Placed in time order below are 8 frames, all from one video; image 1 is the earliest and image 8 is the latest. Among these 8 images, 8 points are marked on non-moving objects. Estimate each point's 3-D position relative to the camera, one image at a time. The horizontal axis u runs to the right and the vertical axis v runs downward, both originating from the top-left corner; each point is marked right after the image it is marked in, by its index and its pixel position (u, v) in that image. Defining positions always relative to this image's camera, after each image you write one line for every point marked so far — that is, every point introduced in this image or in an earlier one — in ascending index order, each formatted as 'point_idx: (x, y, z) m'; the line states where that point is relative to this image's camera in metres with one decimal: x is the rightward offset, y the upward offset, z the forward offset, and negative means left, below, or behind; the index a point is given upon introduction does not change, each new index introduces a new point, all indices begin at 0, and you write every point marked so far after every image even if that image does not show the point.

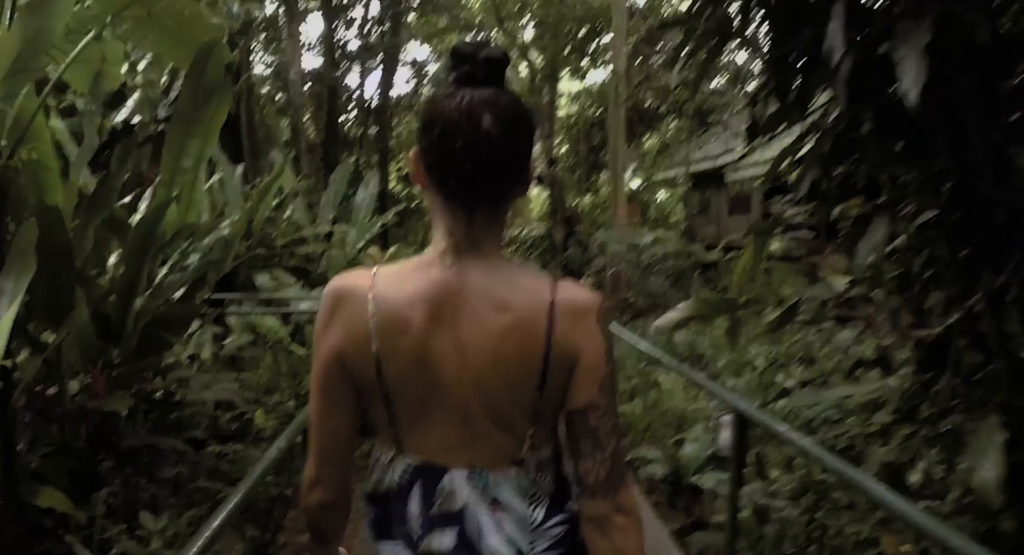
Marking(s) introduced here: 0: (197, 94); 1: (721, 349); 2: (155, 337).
0: (-1.4, +0.9, +3.2) m
1: (+2.0, -0.7, +6.6) m
2: (-1.7, -0.3, +3.2) m
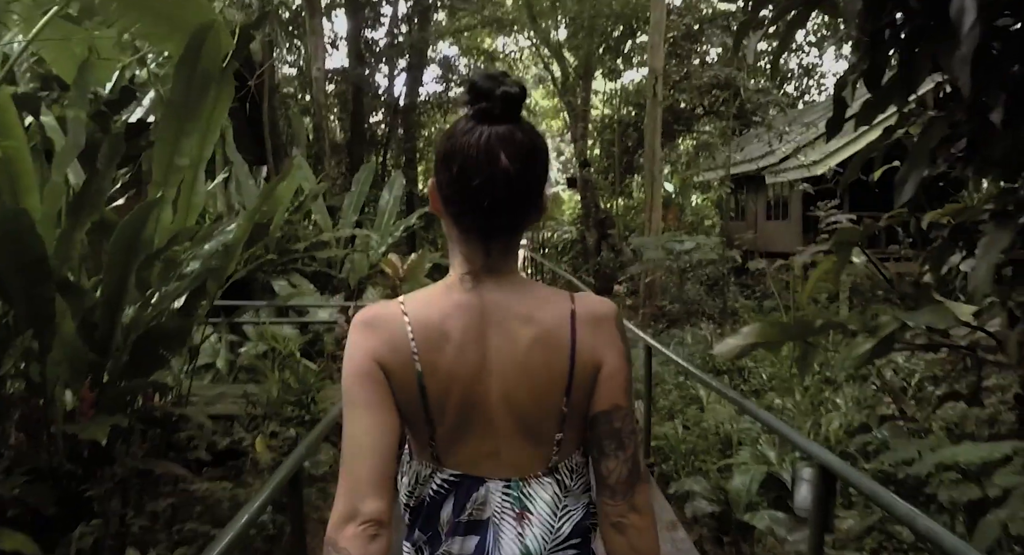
0: (-1.3, +0.8, +2.9) m
1: (+2.2, -0.8, +6.1) m
2: (-1.5, -0.3, +2.9) m
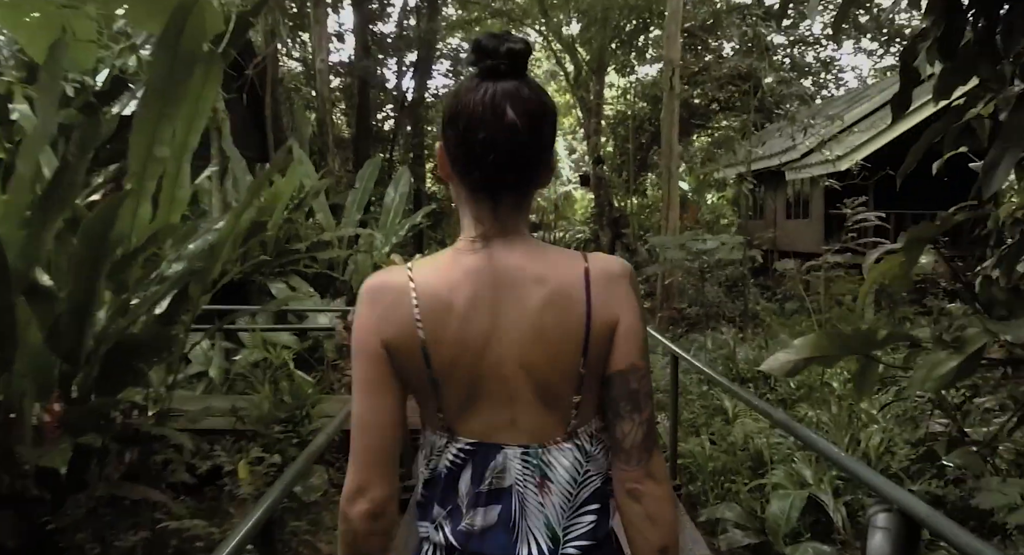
0: (-1.3, +0.8, +2.6) m
1: (+2.3, -0.8, +5.8) m
2: (-1.5, -0.3, +2.7) m
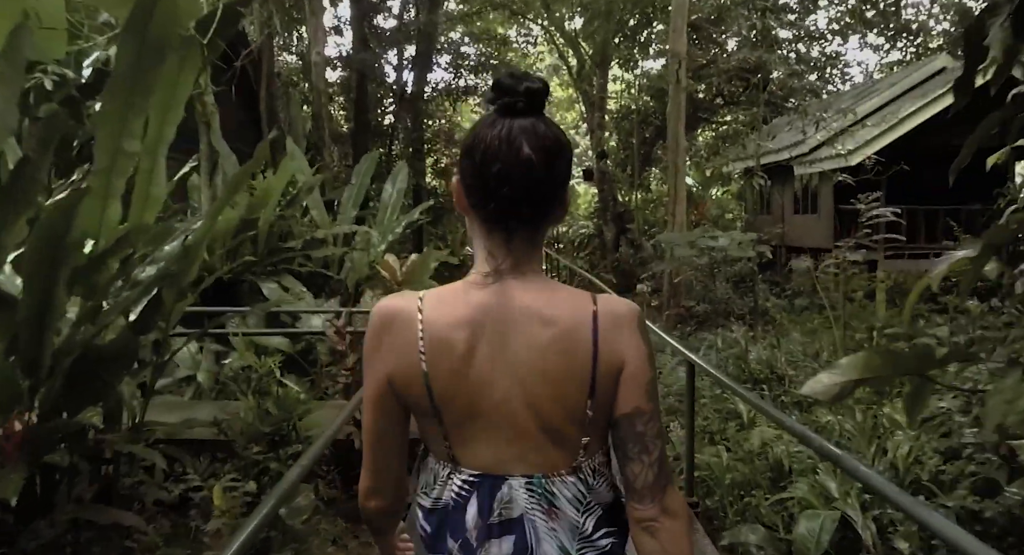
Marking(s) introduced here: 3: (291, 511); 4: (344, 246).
0: (-1.2, +0.8, +2.4) m
1: (+2.4, -0.8, +5.6) m
2: (-1.5, -0.4, +2.4) m
3: (-1.0, -1.0, +3.0) m
4: (-1.3, +0.3, +5.5) m
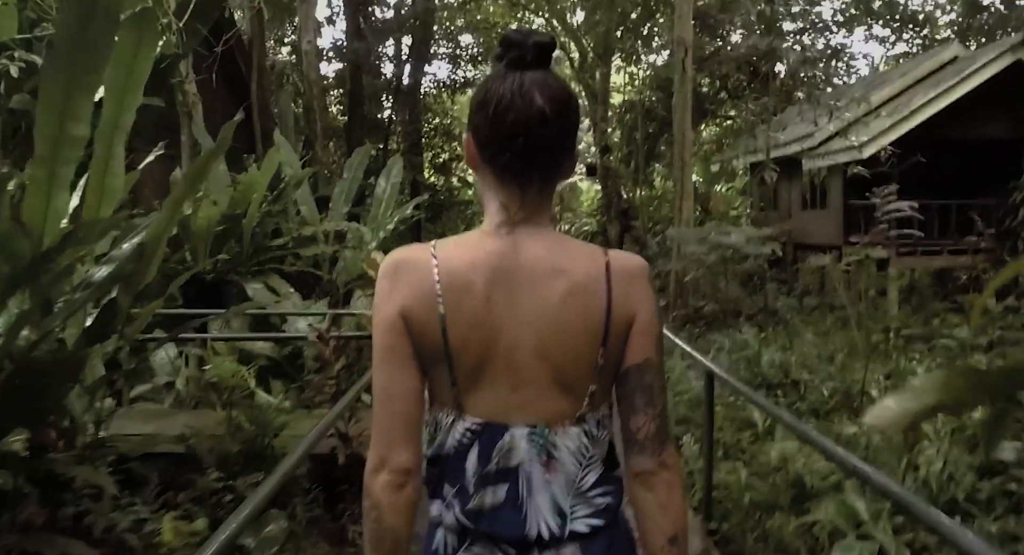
0: (-1.3, +0.8, +2.1) m
1: (+2.4, -0.8, +5.3) m
2: (-1.5, -0.4, +2.2) m
3: (-1.0, -1.0, +2.8) m
4: (-1.3, +0.3, +5.2) m
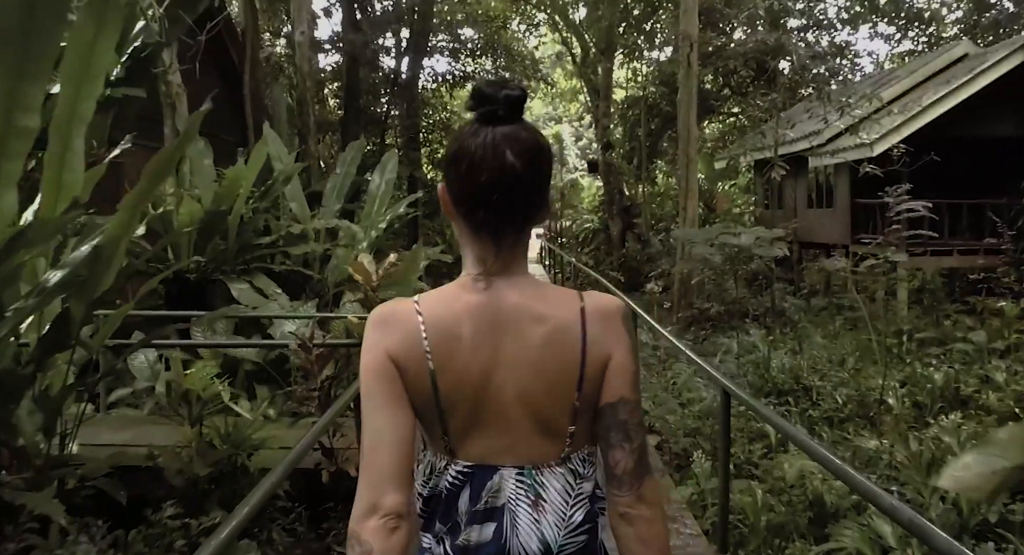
0: (-1.3, +0.8, +1.8) m
1: (+2.4, -0.8, +5.0) m
2: (-1.5, -0.4, +1.9) m
3: (-1.0, -1.0, +2.5) m
4: (-1.3, +0.3, +5.0) m
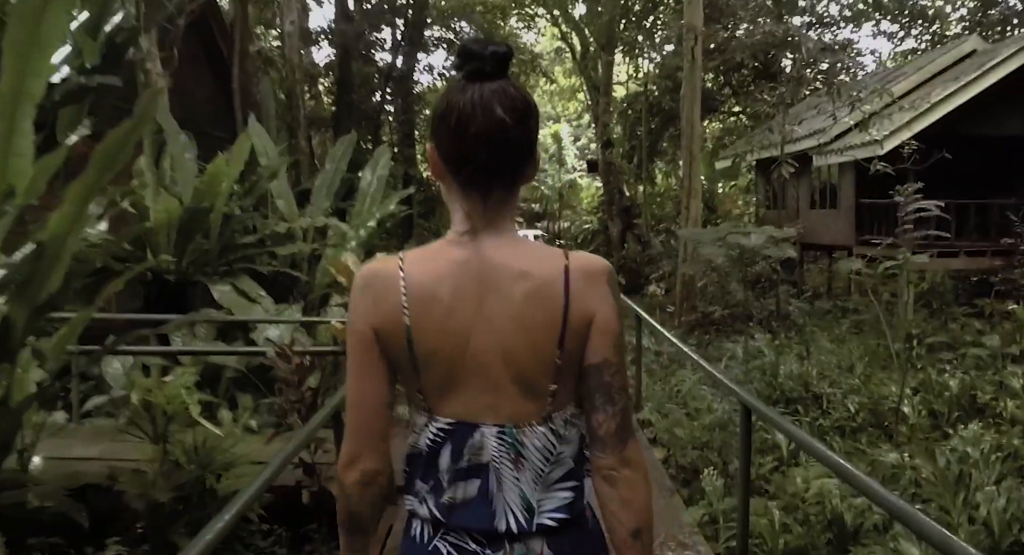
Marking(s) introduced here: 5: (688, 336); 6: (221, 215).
0: (-1.3, +0.8, +1.6) m
1: (+2.3, -0.8, +4.8) m
2: (-1.5, -0.4, +1.7) m
3: (-1.0, -1.0, +2.3) m
4: (-1.4, +0.2, +4.8) m
5: (+1.8, -0.6, +7.2) m
6: (-1.7, +0.4, +4.1) m
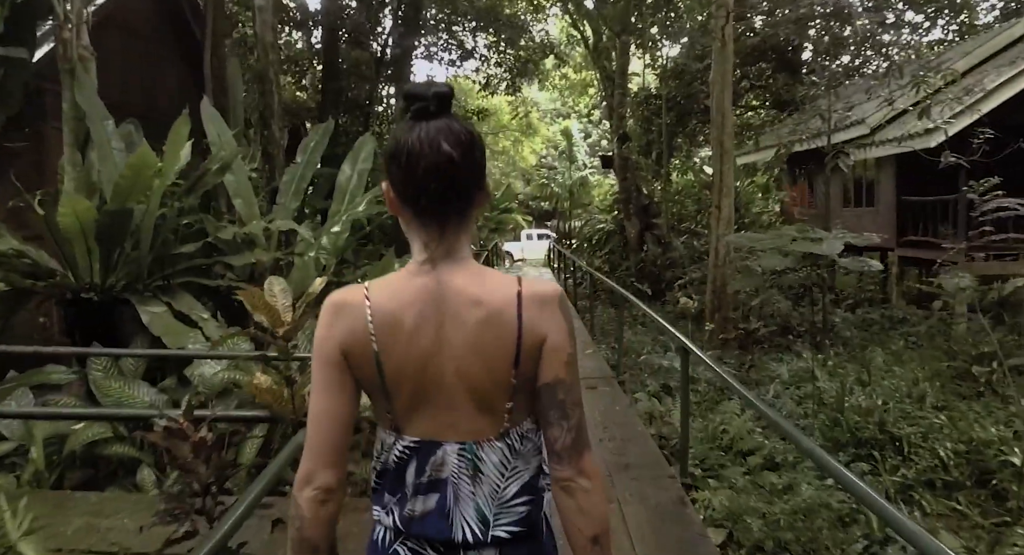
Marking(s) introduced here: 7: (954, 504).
0: (-1.3, +0.7, +0.8) m
1: (+2.4, -0.9, +3.9) m
2: (-1.5, -0.5, +0.9) m
3: (-1.0, -1.1, +1.5) m
4: (-1.3, +0.2, +3.9) m
5: (+1.9, -0.7, +6.3) m
6: (-1.7, +0.3, +3.3) m
7: (+2.2, -1.1, +3.4) m
